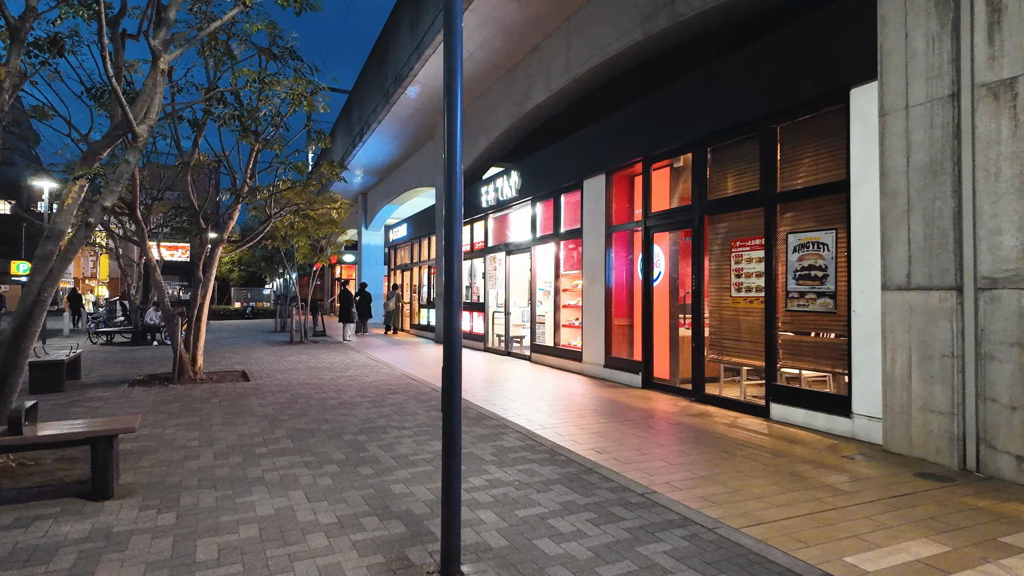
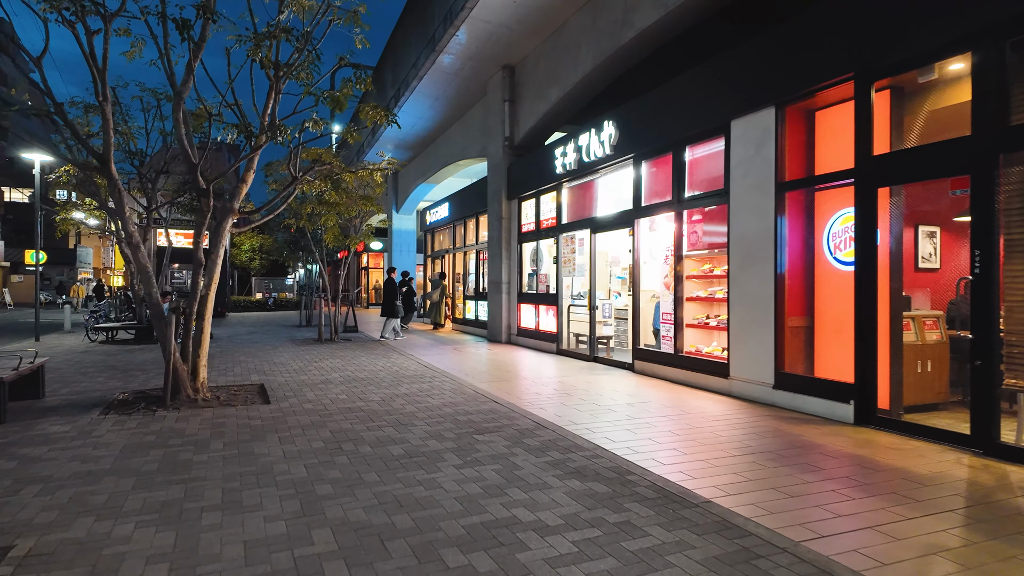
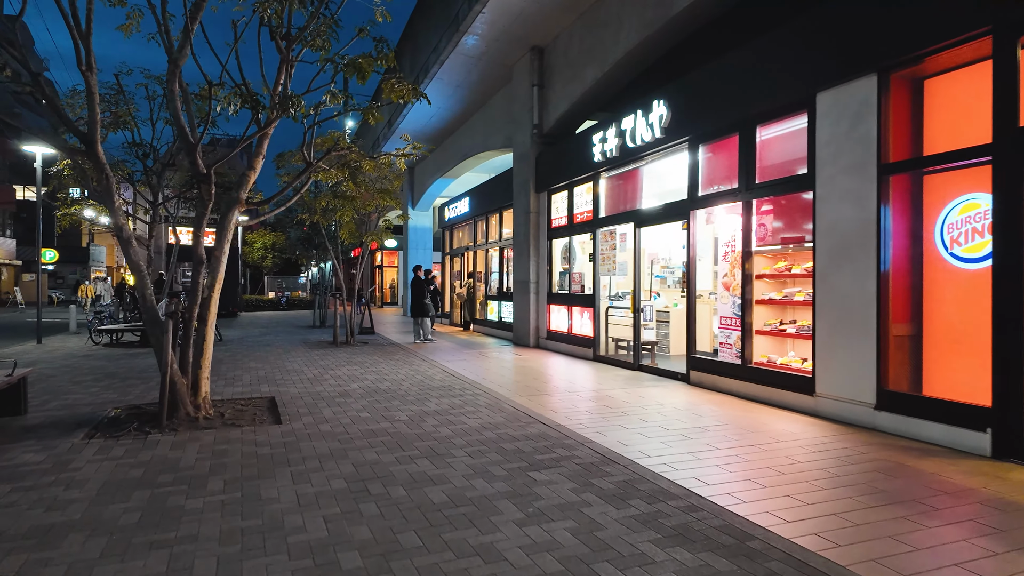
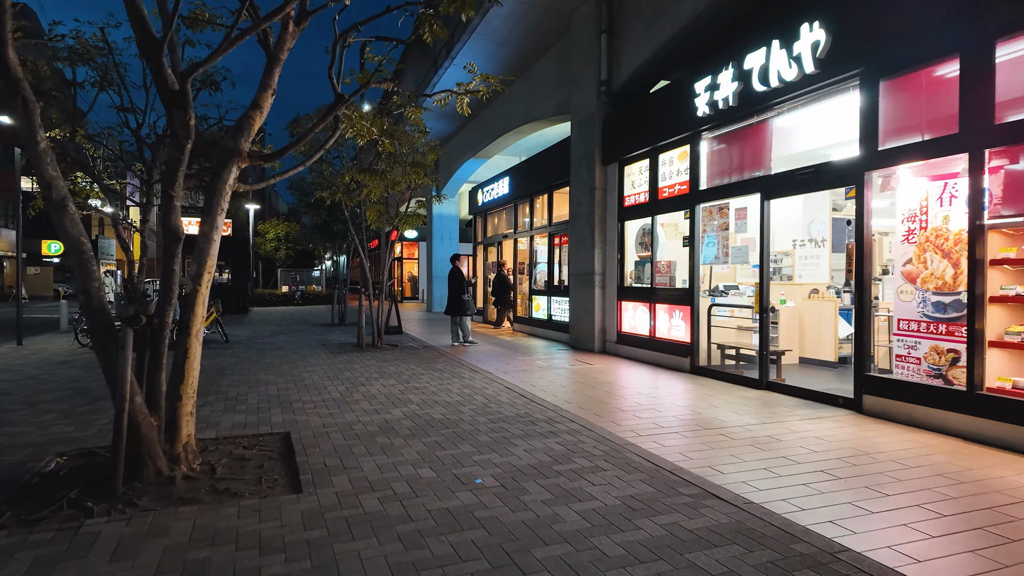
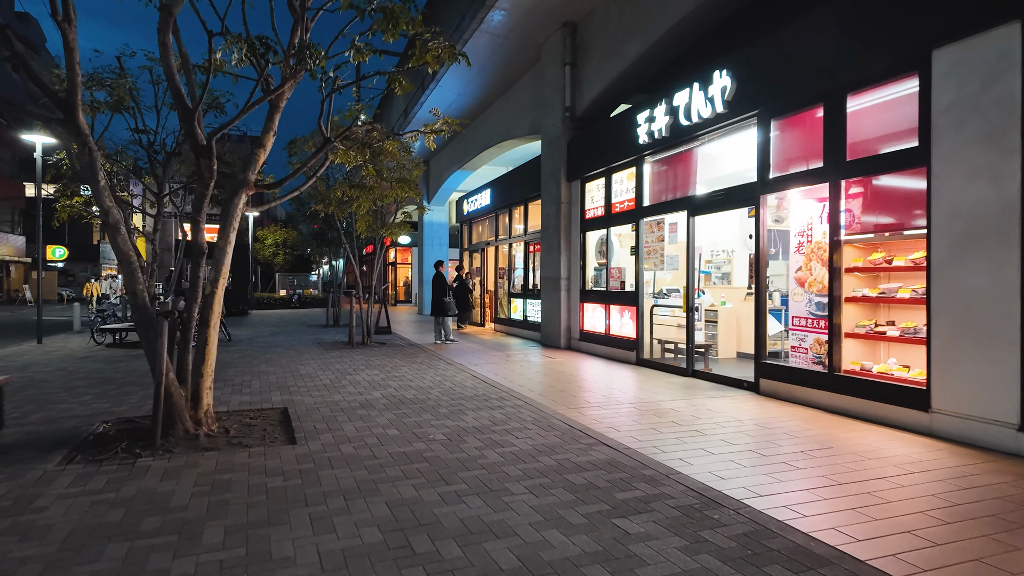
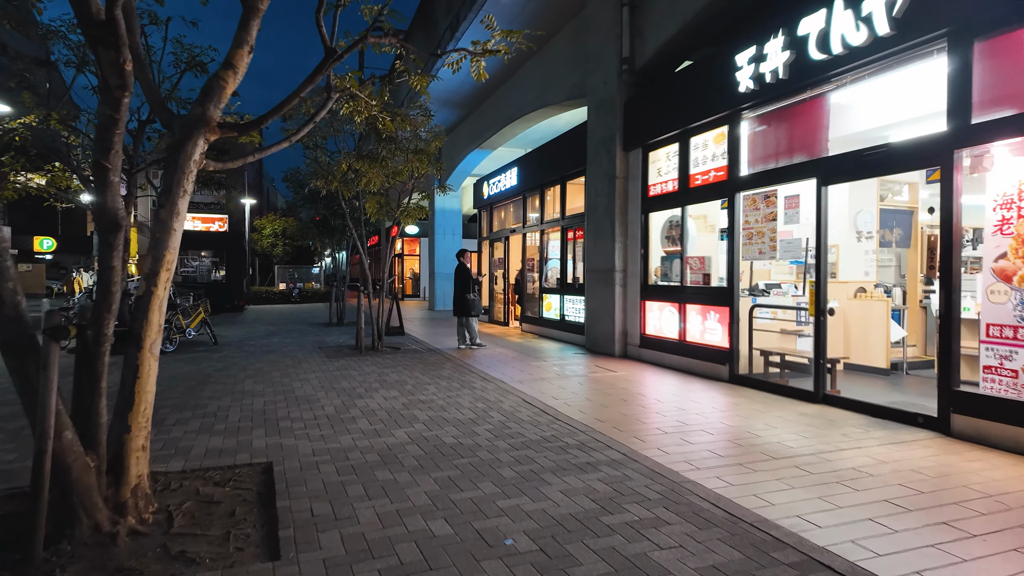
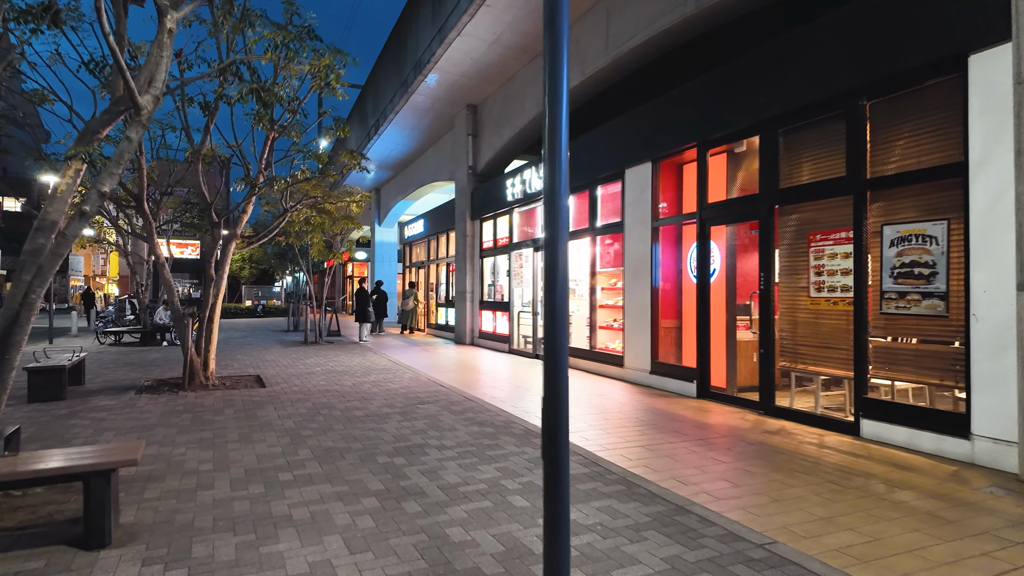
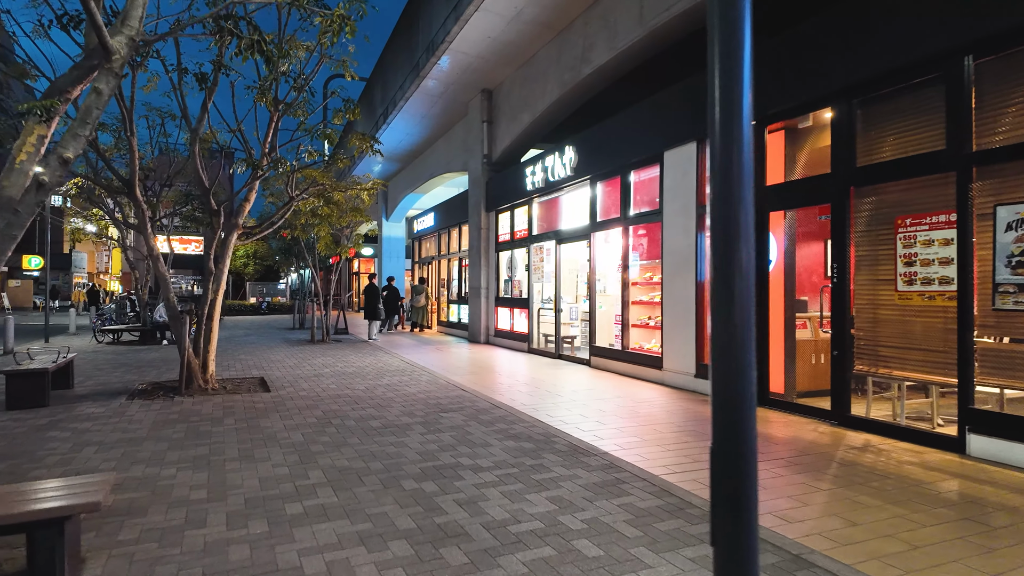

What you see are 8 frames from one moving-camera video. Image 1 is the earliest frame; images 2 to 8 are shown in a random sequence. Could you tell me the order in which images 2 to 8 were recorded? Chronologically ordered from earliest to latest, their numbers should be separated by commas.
7, 8, 2, 3, 5, 4, 6
